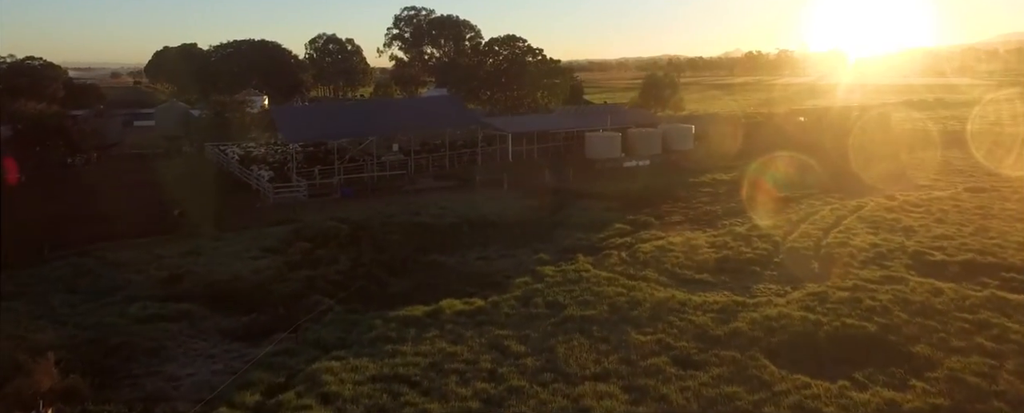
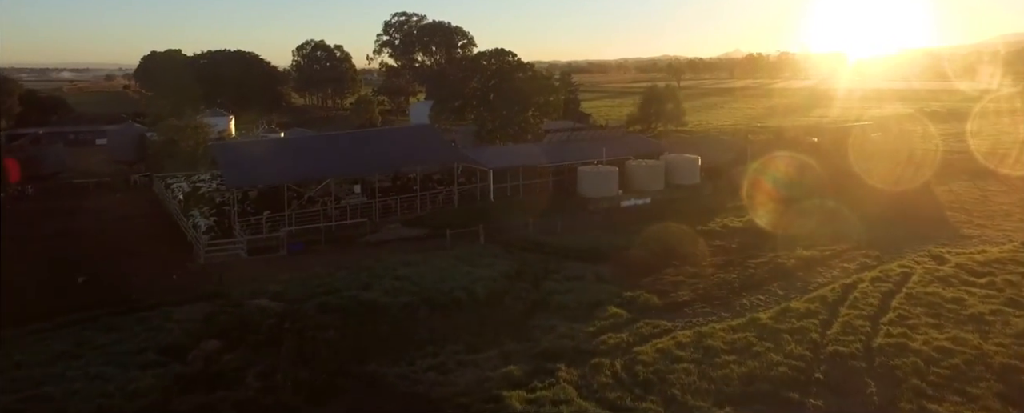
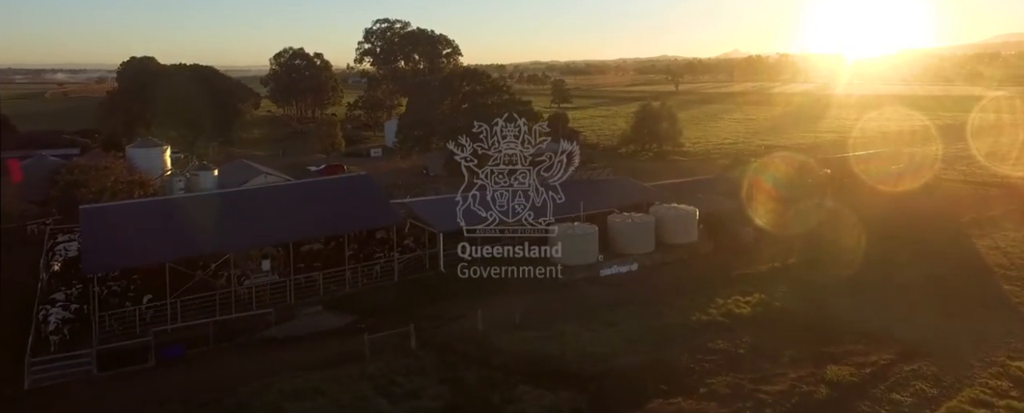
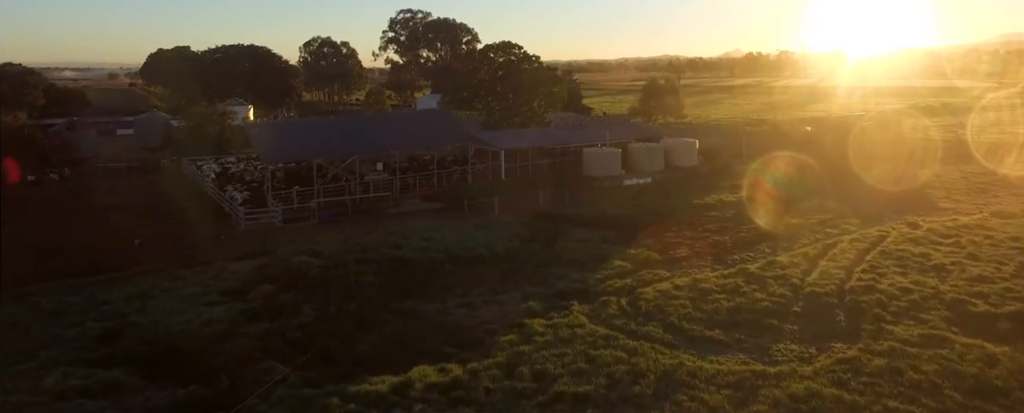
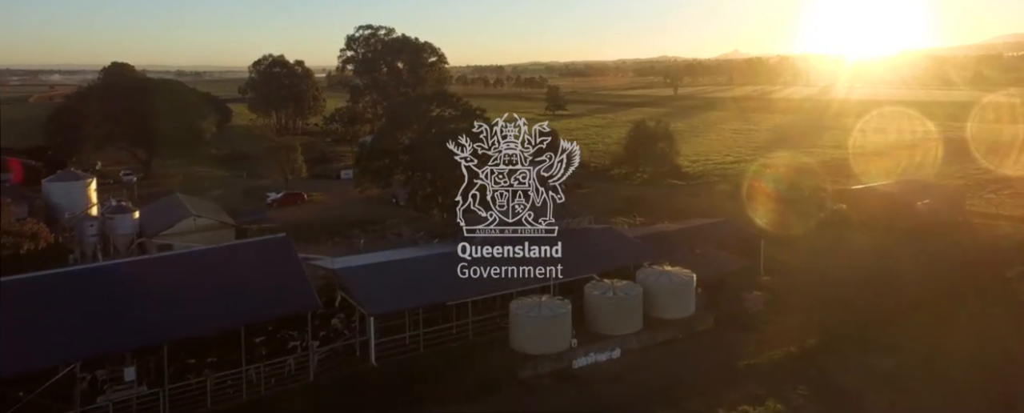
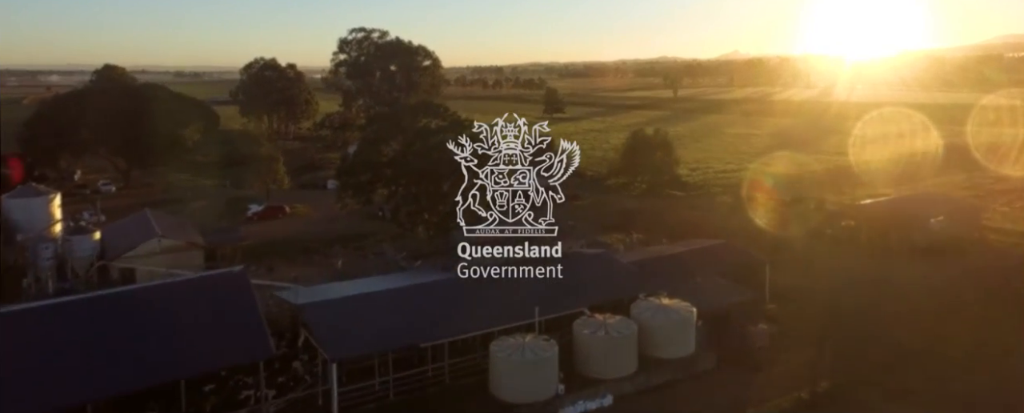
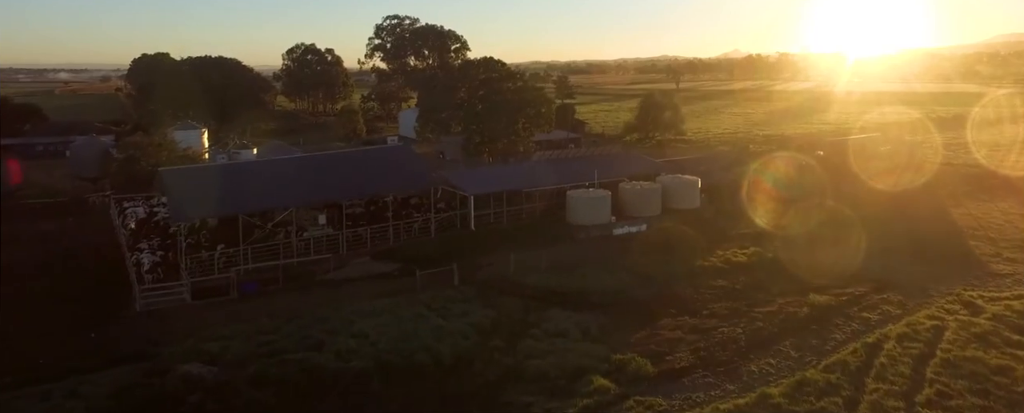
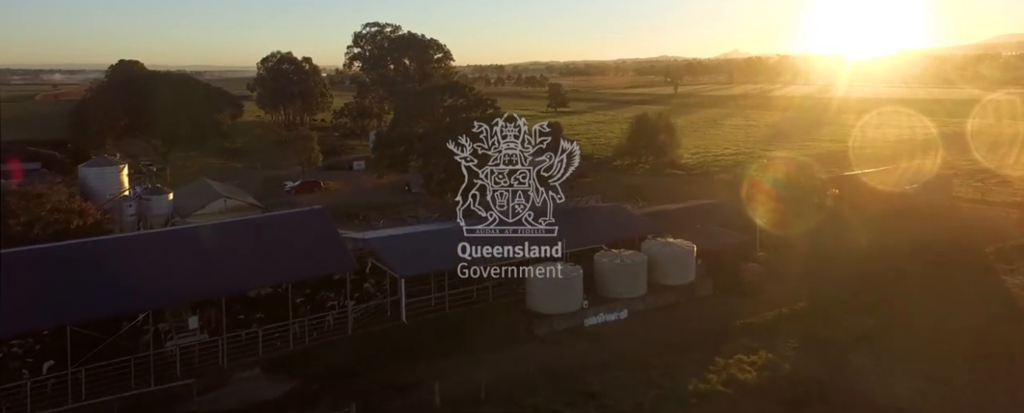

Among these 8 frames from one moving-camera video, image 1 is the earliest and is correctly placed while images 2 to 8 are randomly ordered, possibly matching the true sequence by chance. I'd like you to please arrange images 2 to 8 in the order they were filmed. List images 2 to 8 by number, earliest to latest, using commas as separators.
4, 2, 7, 3, 8, 5, 6
